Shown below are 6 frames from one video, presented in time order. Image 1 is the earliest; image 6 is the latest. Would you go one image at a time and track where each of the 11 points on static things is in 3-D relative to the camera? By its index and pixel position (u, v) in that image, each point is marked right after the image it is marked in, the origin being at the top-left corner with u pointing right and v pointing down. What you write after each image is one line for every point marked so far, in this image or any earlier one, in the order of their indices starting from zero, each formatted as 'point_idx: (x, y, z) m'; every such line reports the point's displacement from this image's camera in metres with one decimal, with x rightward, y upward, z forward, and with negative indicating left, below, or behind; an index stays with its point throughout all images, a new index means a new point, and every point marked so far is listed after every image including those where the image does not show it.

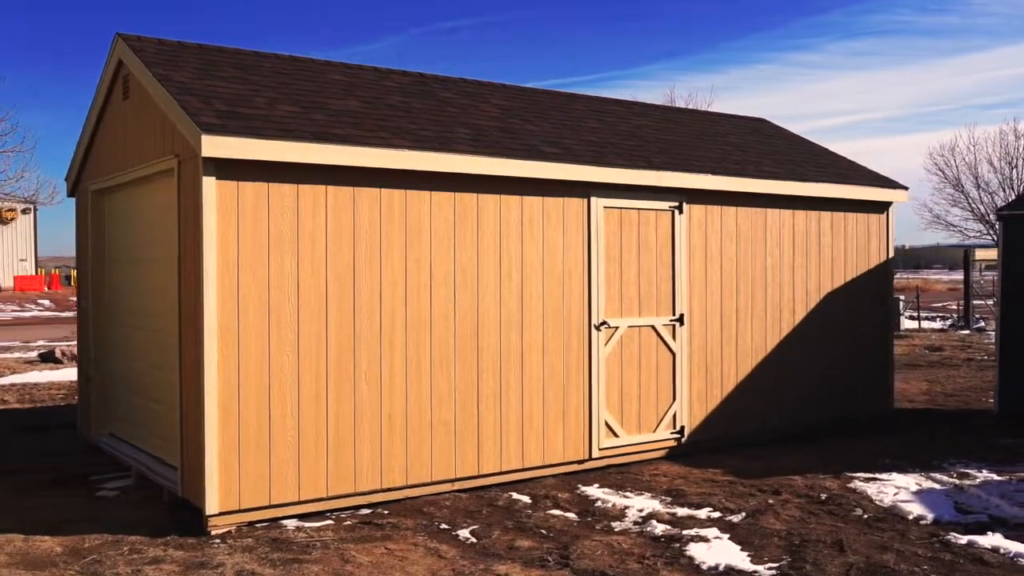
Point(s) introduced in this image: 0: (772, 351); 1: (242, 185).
0: (+2.2, -0.6, +8.4) m
1: (-1.6, +0.6, +5.6) m
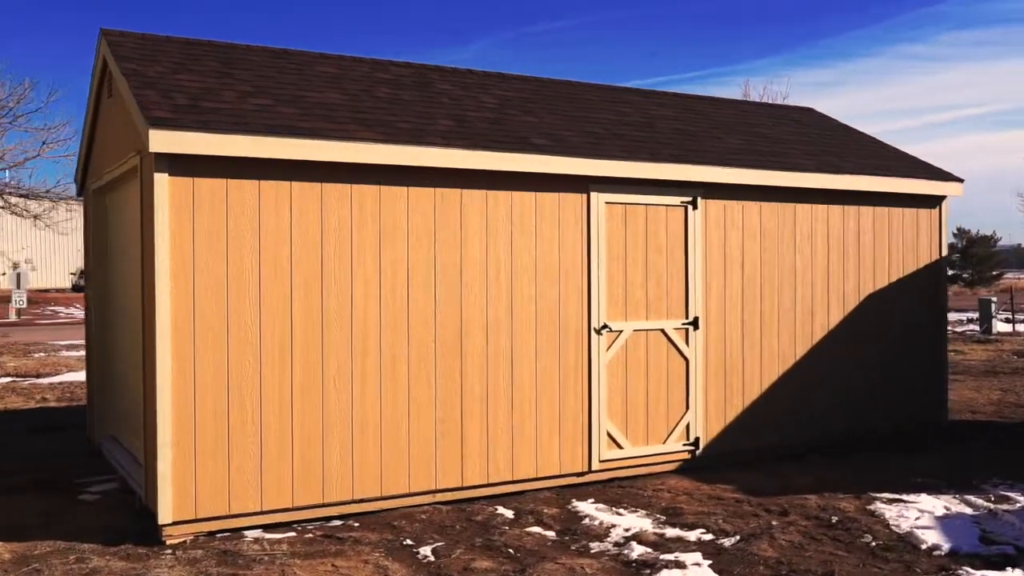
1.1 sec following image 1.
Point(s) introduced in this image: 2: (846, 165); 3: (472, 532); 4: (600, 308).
0: (+2.3, -0.6, +7.8) m
1: (-1.7, +0.6, +5.4) m
2: (+2.7, +1.0, +8.0) m
3: (-0.2, -1.4, +5.7) m
4: (+0.6, -0.1, +6.7) m
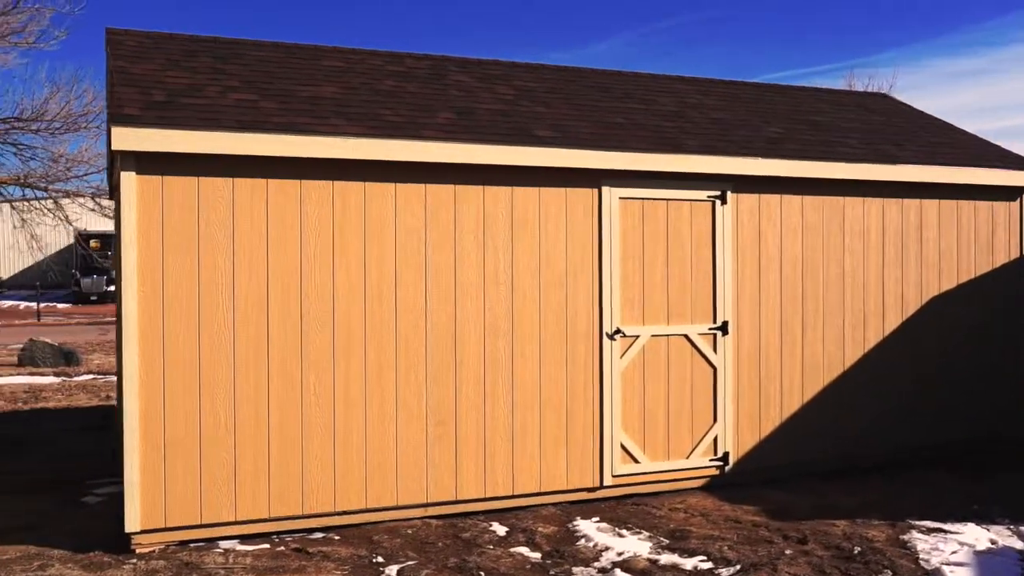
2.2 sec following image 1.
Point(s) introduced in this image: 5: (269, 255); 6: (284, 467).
0: (+2.5, -0.6, +7.1) m
1: (-1.8, +0.6, +5.2) m
2: (+2.9, +1.0, +7.2) m
3: (-0.3, -1.4, +5.3) m
4: (+0.6, -0.1, +6.3) m
5: (-1.4, +0.2, +5.4) m
6: (-1.3, -1.0, +5.5) m
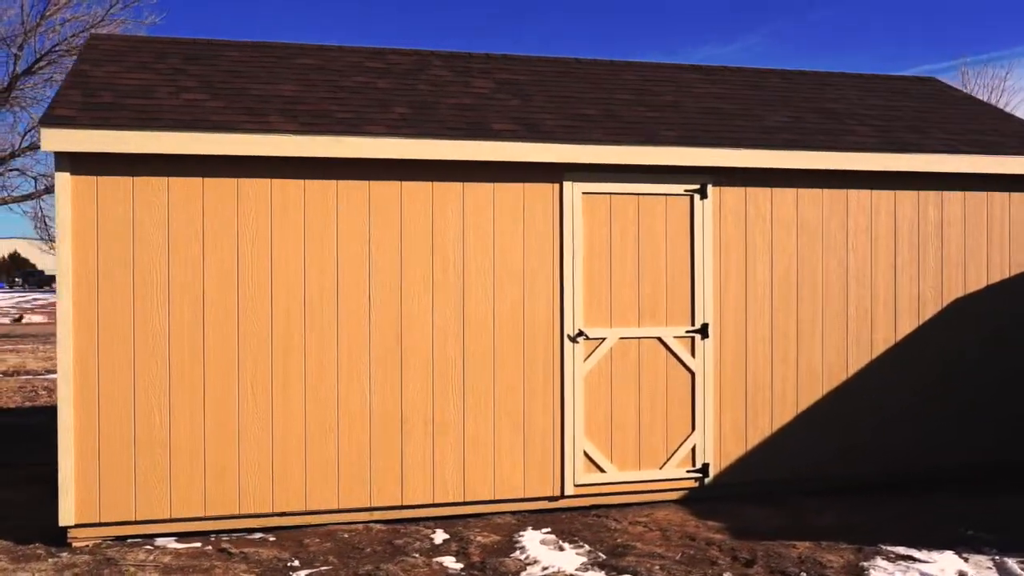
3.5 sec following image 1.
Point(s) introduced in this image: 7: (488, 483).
0: (+2.3, -0.6, +6.5) m
1: (-2.2, +0.6, +5.3) m
2: (+2.8, +1.0, +6.6) m
3: (-0.7, -1.4, +5.2) m
4: (+0.4, -0.1, +6.0) m
5: (-1.7, +0.2, +5.4) m
6: (-1.6, -1.0, +5.5) m
7: (-0.1, -1.2, +5.9) m
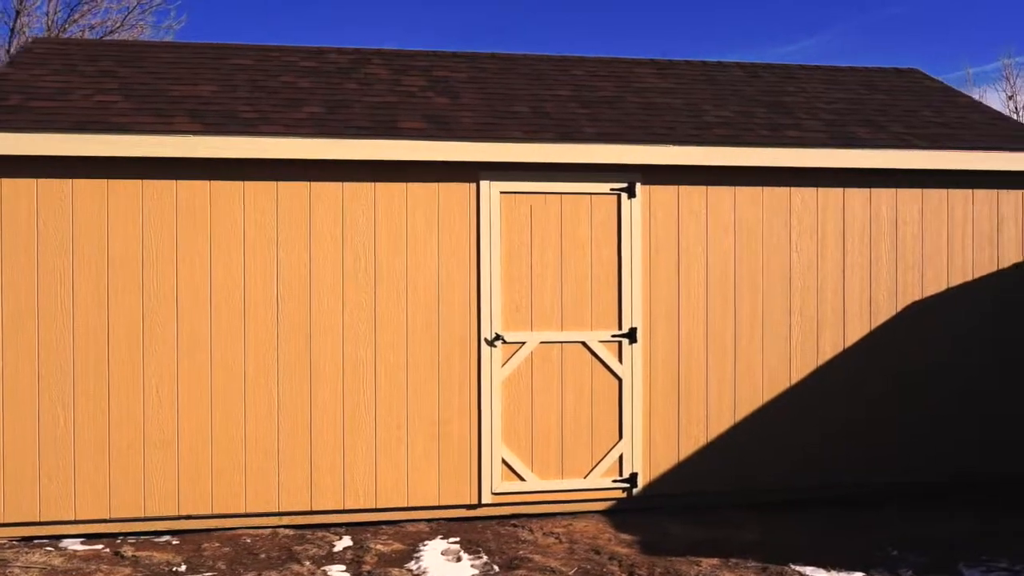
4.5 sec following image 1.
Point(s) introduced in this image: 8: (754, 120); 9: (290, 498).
0: (+1.8, -0.6, +6.2) m
1: (-2.8, +0.6, +5.3) m
2: (+2.3, +1.0, +6.2) m
3: (-1.3, -1.4, +5.1) m
4: (-0.1, -0.2, +5.8) m
5: (-2.3, +0.2, +5.4) m
6: (-2.2, -1.0, +5.5) m
7: (-0.7, -1.2, +5.7) m
8: (+1.6, +1.1, +6.3) m
9: (-1.3, -1.2, +5.6) m
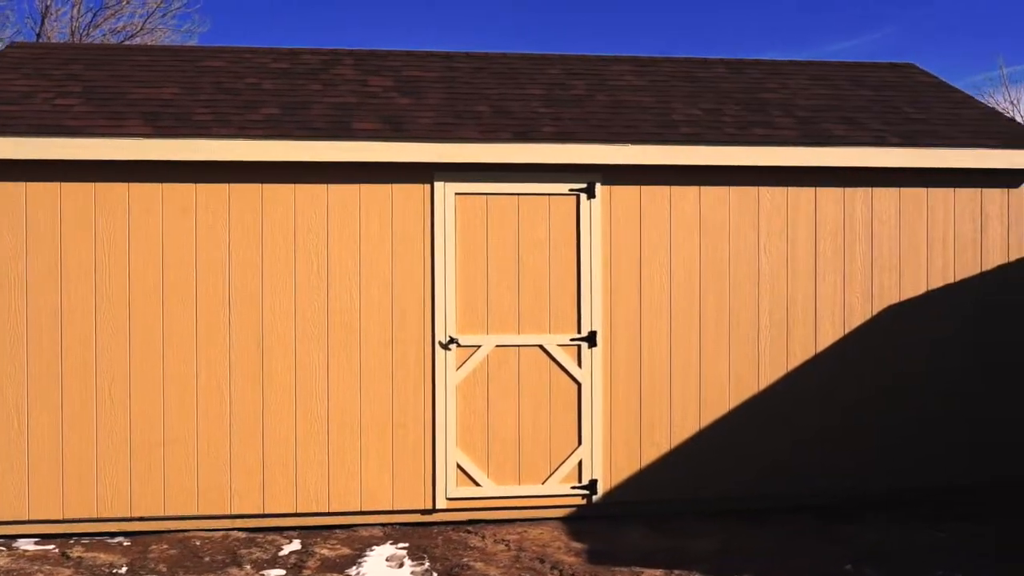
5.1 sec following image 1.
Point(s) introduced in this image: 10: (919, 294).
0: (+1.6, -0.6, +6.0) m
1: (-3.1, +0.6, +5.4) m
2: (+2.1, +0.9, +6.0) m
3: (-1.6, -1.5, +5.1) m
4: (-0.4, -0.2, +5.7) m
5: (-2.5, +0.2, +5.5) m
6: (-2.5, -1.0, +5.5) m
7: (-0.9, -1.2, +5.7) m
8: (+1.3, +1.1, +6.2) m
9: (-1.6, -1.2, +5.6) m
10: (+2.6, 0.0, +6.1) m
